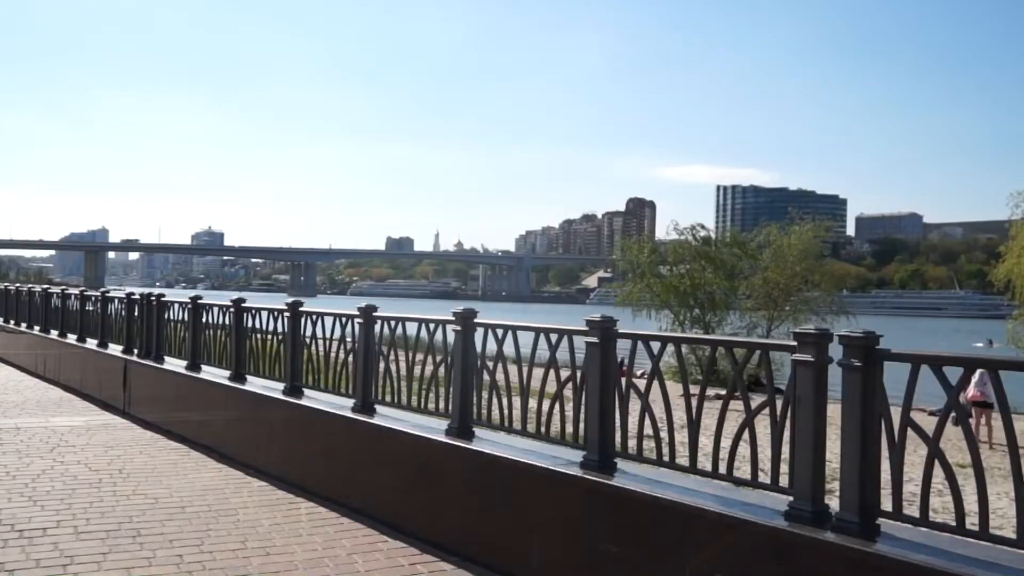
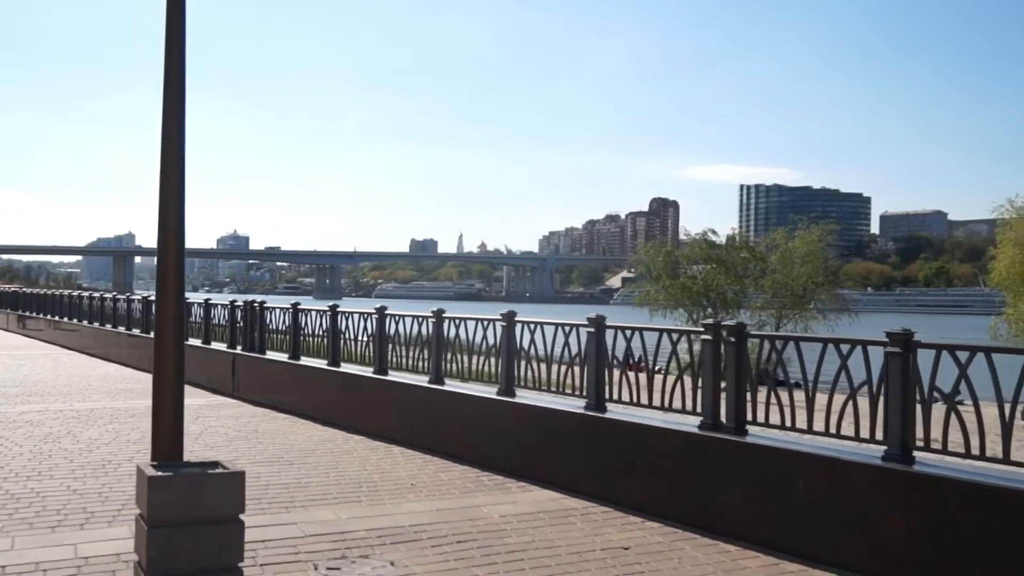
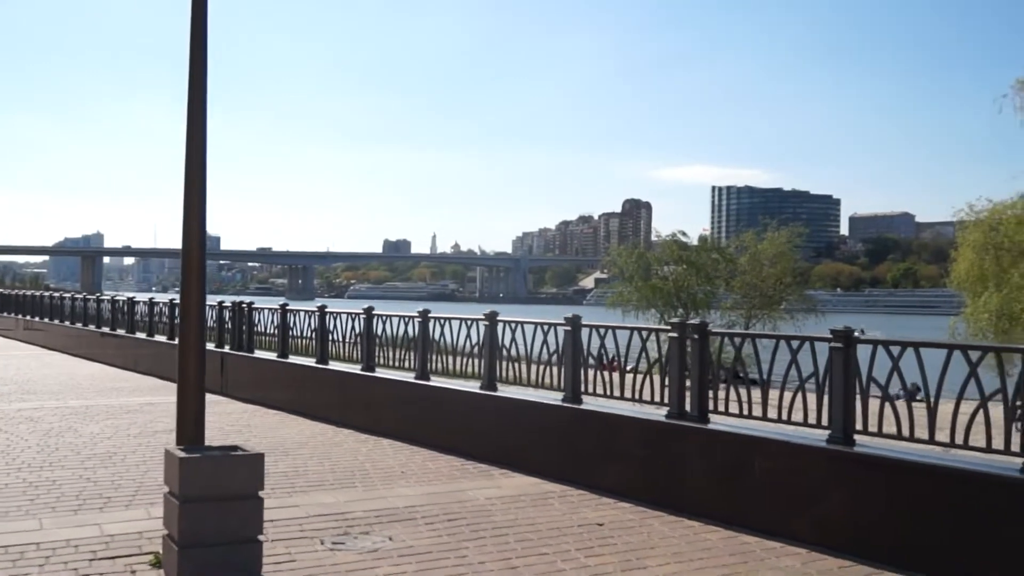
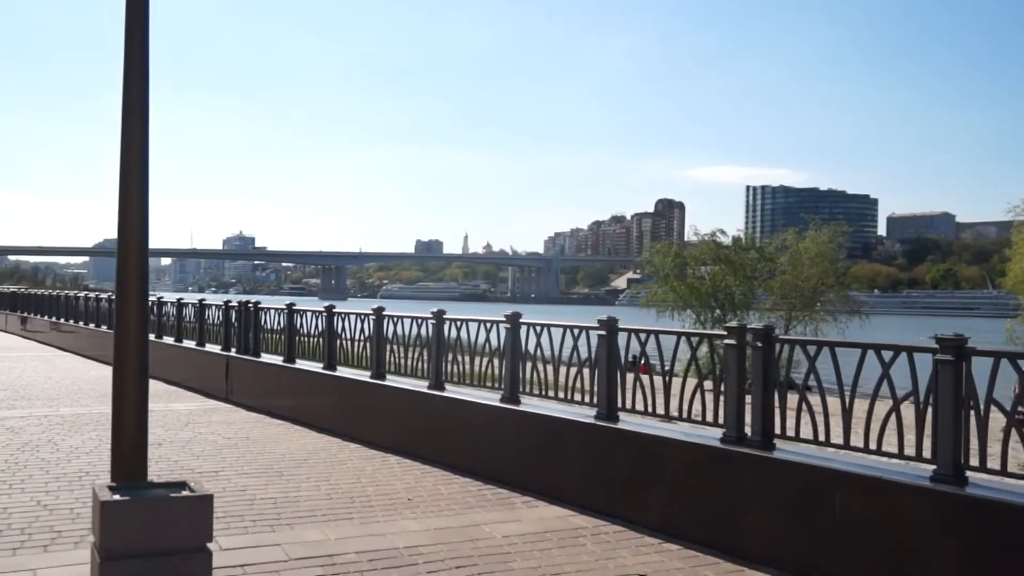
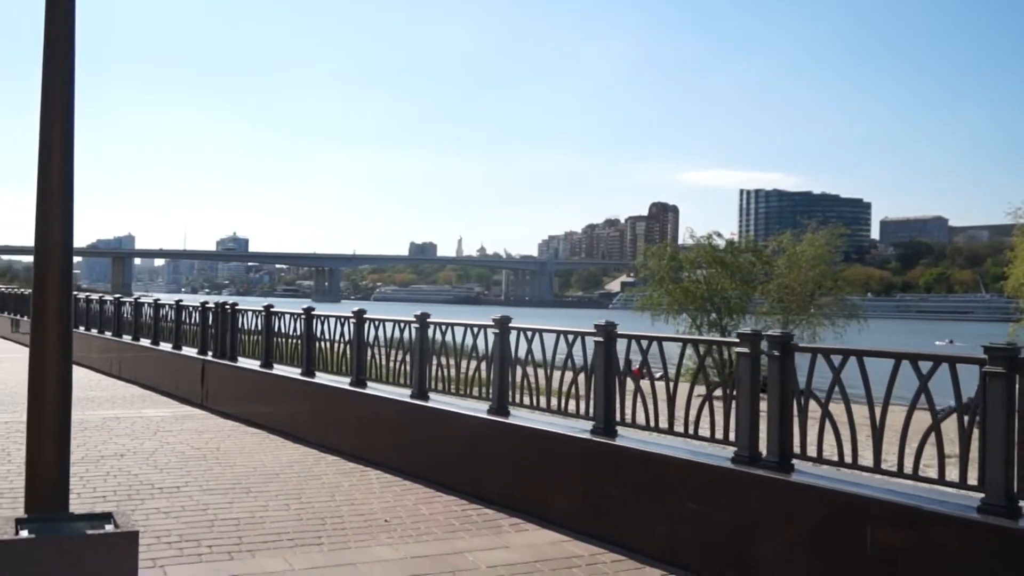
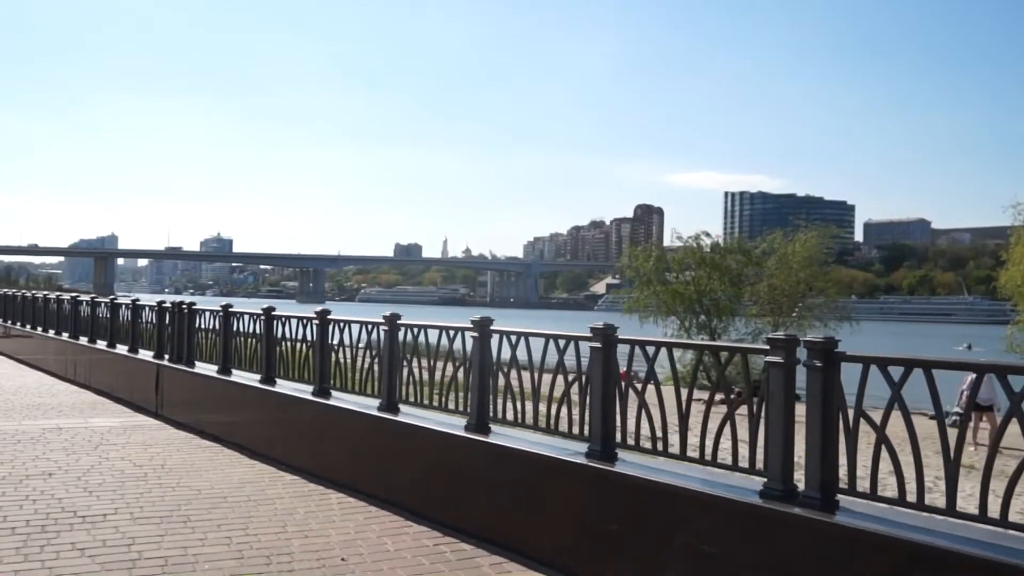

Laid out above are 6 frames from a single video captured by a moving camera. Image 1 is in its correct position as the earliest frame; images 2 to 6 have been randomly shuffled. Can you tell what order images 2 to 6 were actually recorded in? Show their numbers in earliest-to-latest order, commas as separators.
6, 5, 4, 2, 3
